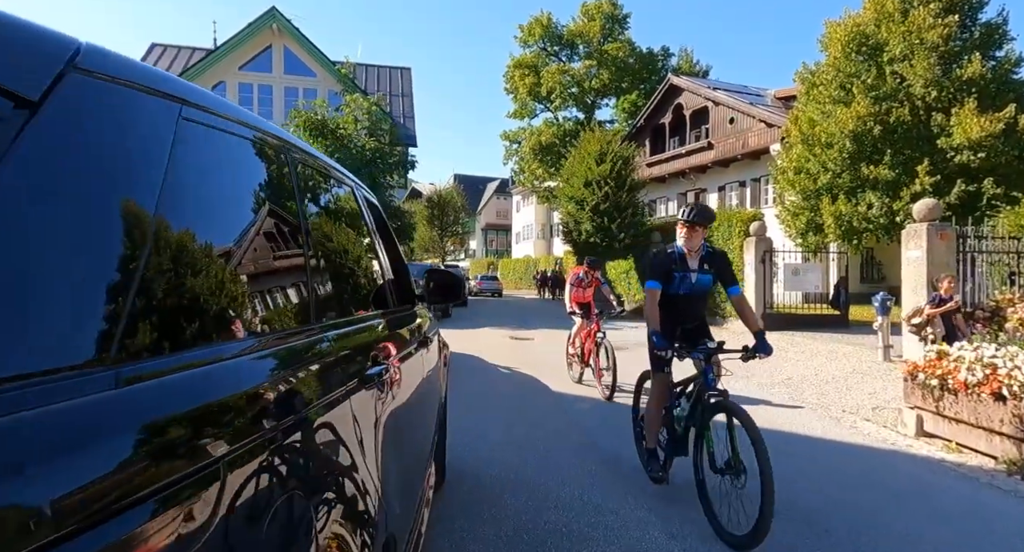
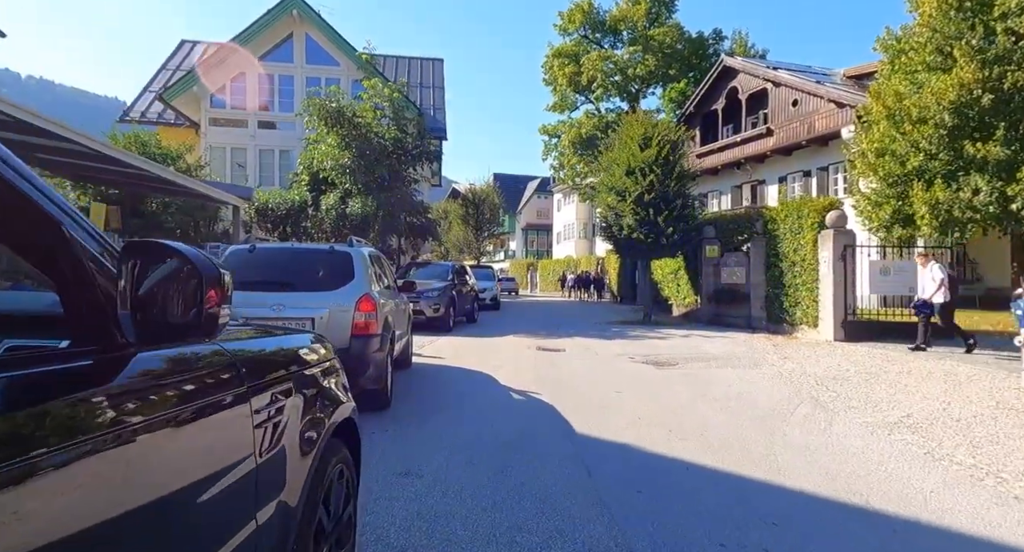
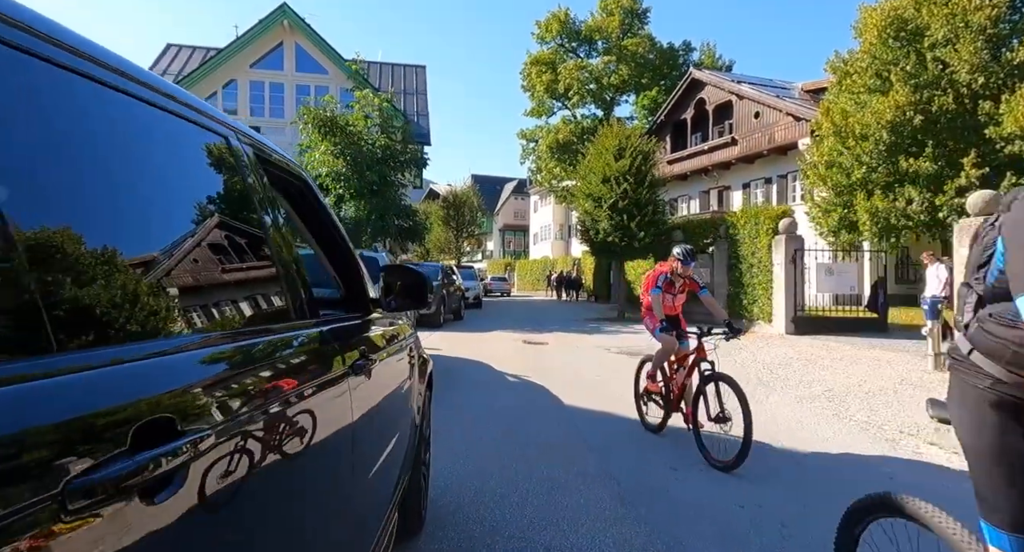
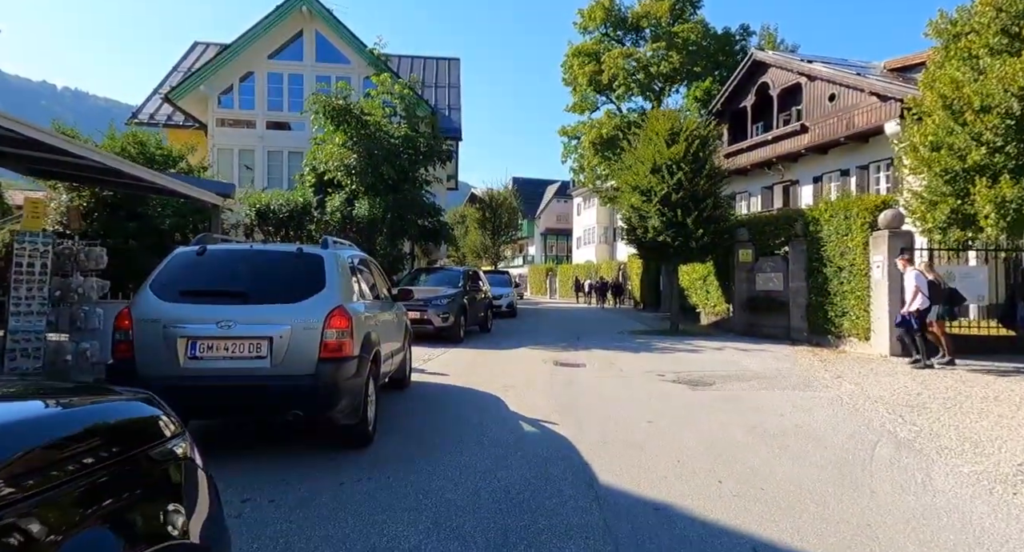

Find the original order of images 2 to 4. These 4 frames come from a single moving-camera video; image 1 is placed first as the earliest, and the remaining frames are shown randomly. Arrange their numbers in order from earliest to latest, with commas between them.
3, 2, 4
